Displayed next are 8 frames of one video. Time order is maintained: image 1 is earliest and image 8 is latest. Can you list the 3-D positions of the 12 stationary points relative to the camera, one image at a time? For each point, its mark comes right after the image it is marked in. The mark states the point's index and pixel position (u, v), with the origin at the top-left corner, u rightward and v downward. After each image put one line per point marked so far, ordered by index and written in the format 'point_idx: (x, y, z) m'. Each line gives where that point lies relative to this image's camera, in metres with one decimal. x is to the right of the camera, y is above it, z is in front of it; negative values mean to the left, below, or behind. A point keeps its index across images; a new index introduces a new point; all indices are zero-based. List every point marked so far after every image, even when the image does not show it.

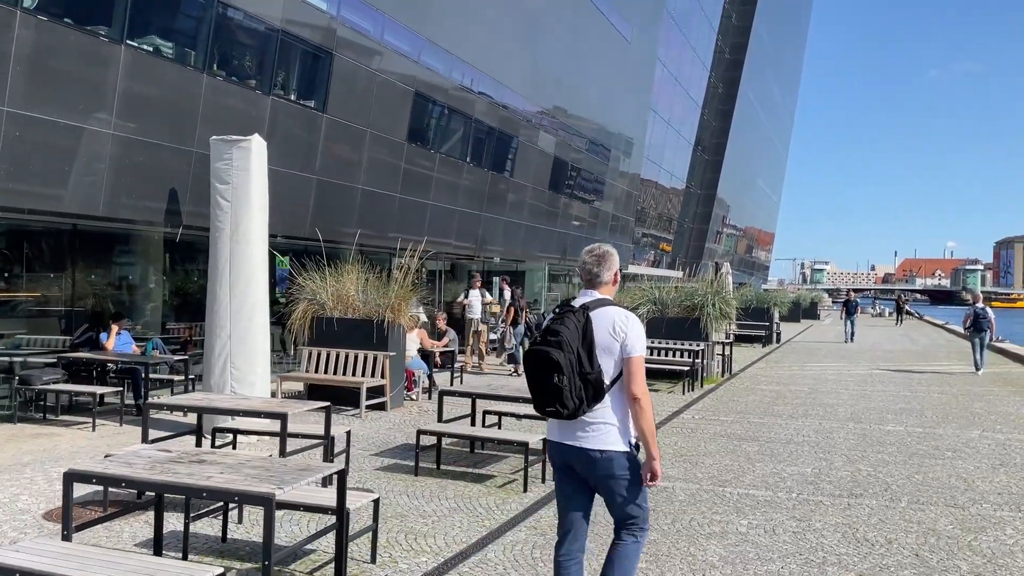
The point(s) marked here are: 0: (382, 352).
0: (-1.8, -0.9, +11.4) m
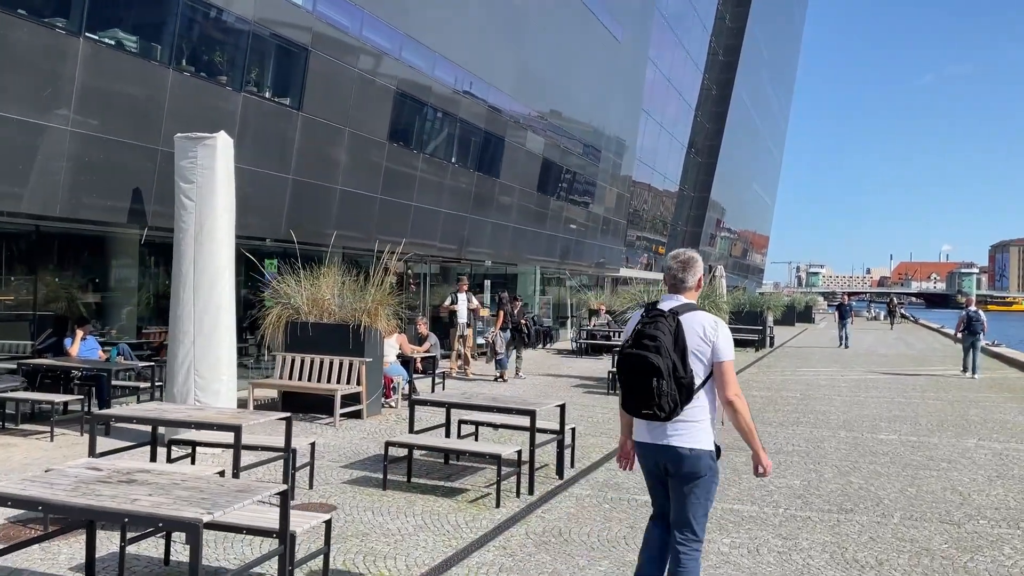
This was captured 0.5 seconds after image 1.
0: (-2.1, -1.0, +11.0) m
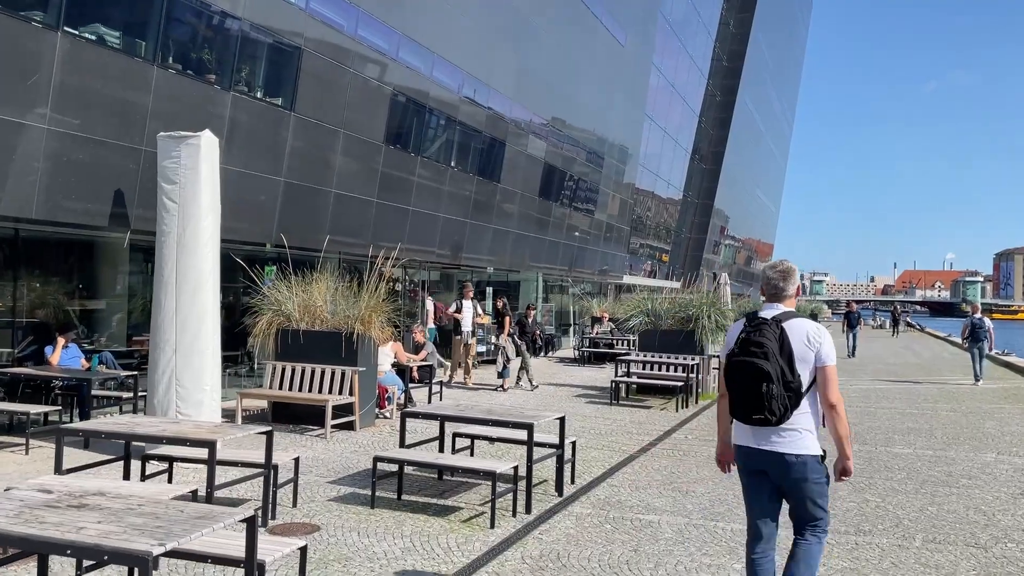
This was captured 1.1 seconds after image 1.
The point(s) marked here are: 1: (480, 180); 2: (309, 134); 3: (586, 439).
0: (-2.1, -1.0, +10.6) m
1: (-0.8, +2.5, +18.5) m
2: (-3.1, +2.3, +12.3) m
3: (+1.0, -2.0, +10.9) m
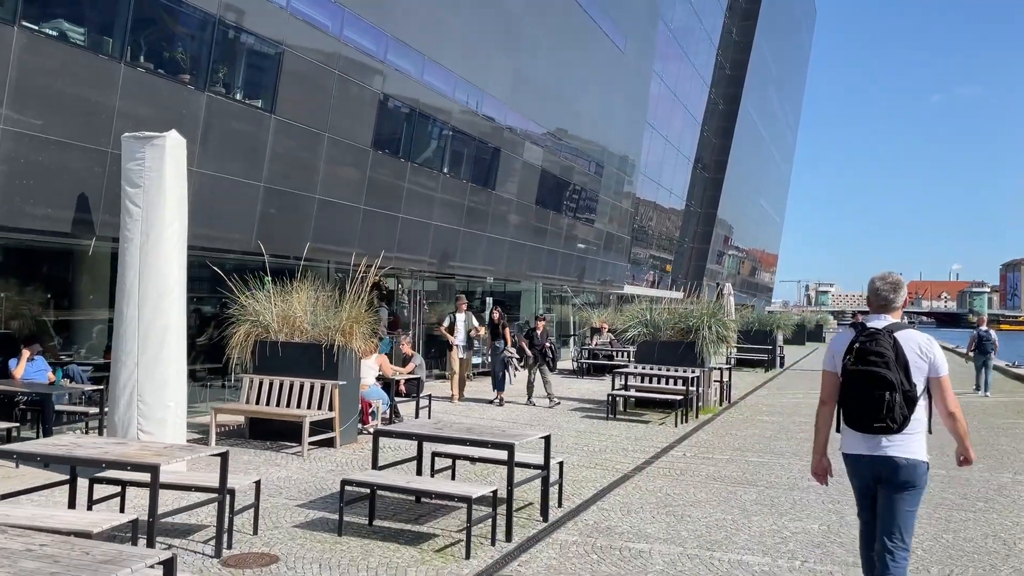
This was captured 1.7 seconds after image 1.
0: (-2.3, -1.2, +10.1) m
1: (-0.9, +2.3, +18.1) m
2: (-3.2, +2.2, +11.8) m
3: (+0.8, -2.2, +10.3) m
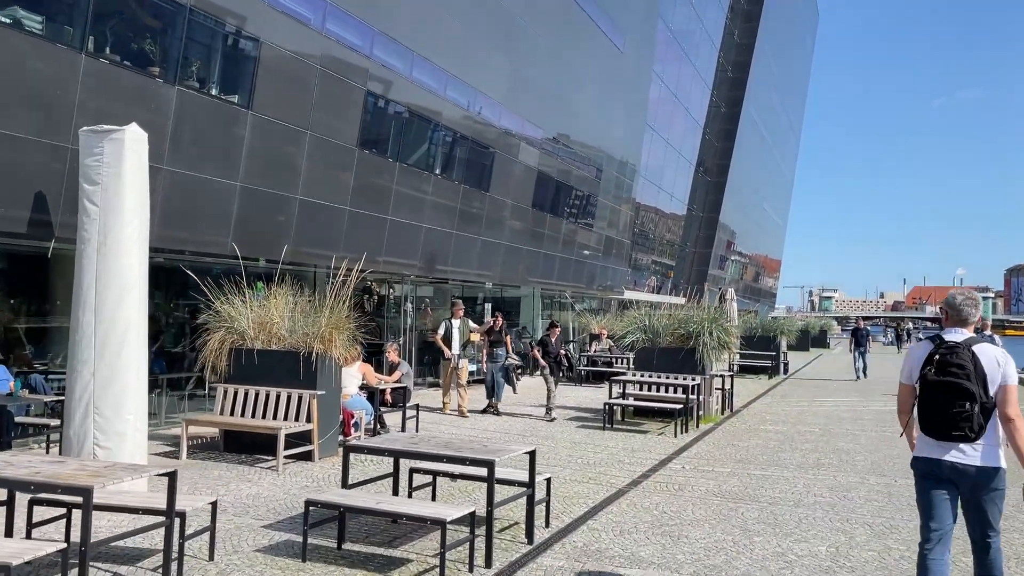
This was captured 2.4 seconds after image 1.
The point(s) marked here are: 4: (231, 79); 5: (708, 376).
0: (-2.4, -1.2, +9.5) m
1: (-1.0, +2.1, +17.5) m
2: (-3.4, +2.1, +11.3) m
3: (+0.7, -2.2, +9.8) m
4: (-3.7, +2.7, +10.6) m
5: (+3.6, -1.6, +15.0) m
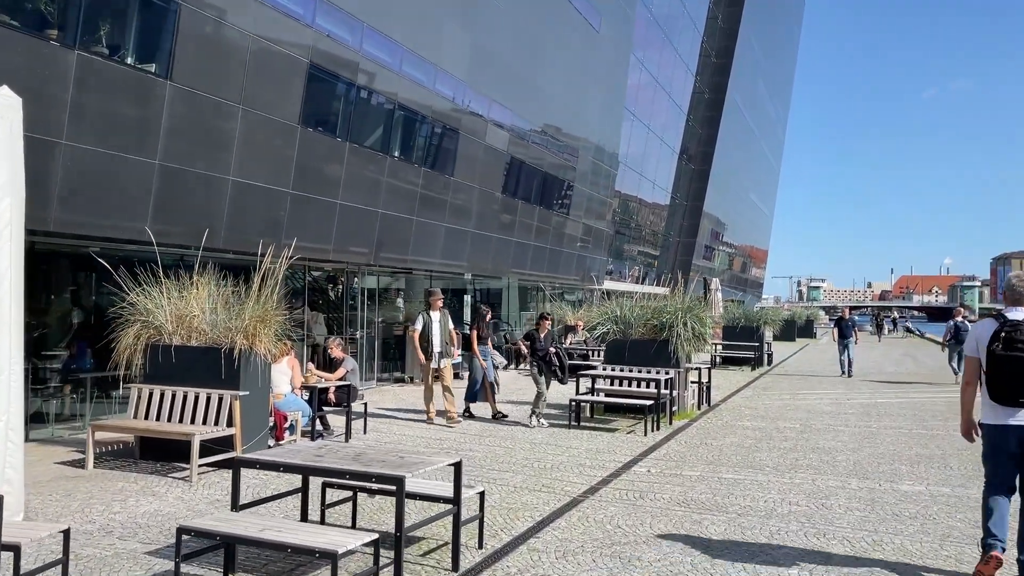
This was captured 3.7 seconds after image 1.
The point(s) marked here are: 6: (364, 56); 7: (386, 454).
0: (-3.0, -1.1, +8.5) m
1: (-1.7, +2.4, +16.6) m
2: (-4.0, +2.3, +10.3) m
3: (+0.1, -2.1, +8.8) m
4: (-4.3, +2.8, +9.5) m
5: (+3.0, -1.4, +14.1) m
6: (-2.5, +4.0, +13.9) m
7: (-0.9, -1.2, +6.1) m
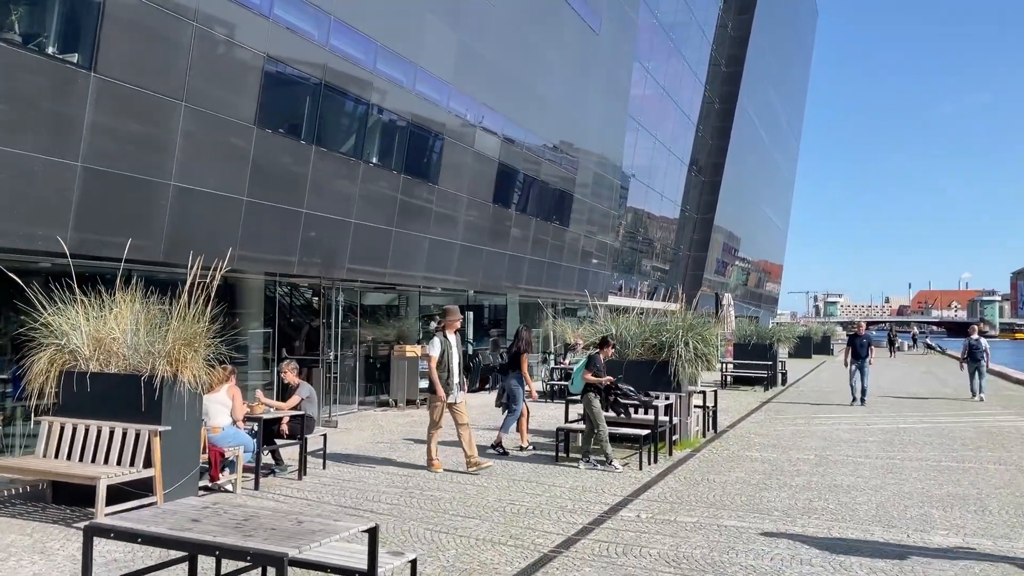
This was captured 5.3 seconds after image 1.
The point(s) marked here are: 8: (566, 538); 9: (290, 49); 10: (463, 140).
0: (-3.3, -1.3, +7.4) m
1: (-1.9, +2.0, +15.4) m
2: (-4.3, +2.1, +9.2) m
3: (-0.2, -2.2, +7.6) m
4: (-4.6, +2.7, +8.5) m
5: (+2.7, -1.7, +12.8) m
6: (-2.8, +3.7, +12.8) m
7: (-1.3, -1.3, +4.9) m
8: (+0.5, -2.3, +7.3) m
9: (-3.1, +3.5, +11.8) m
10: (-1.0, +3.2, +17.4) m
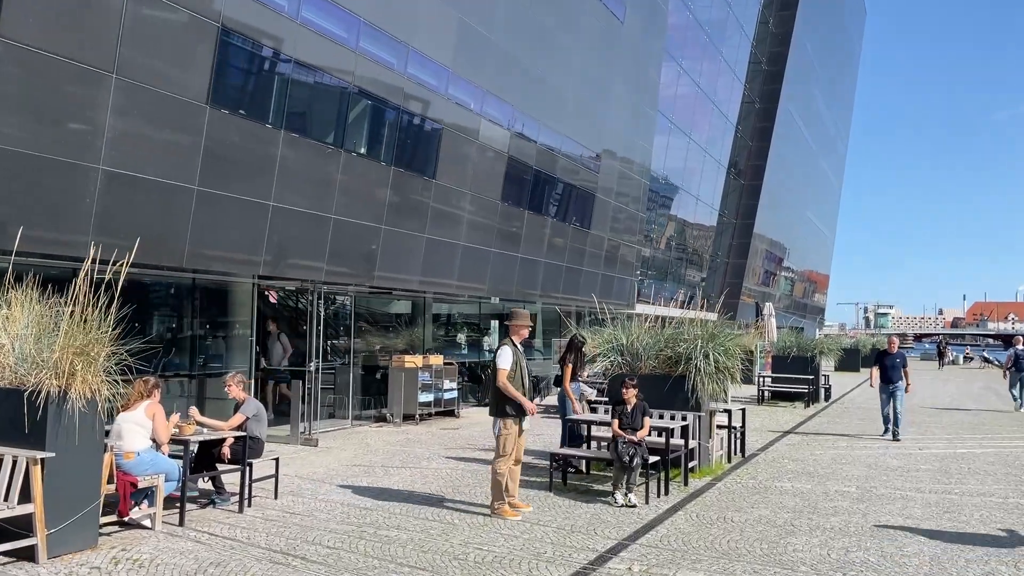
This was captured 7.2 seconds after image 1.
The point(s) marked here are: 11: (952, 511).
0: (-3.7, -1.2, +6.1) m
1: (-1.8, +2.0, +14.1) m
2: (-4.5, +2.1, +8.0) m
3: (-0.6, -2.2, +6.1) m
4: (-4.9, +2.7, +7.3) m
5: (+2.7, -1.7, +11.2) m
6: (-2.8, +3.7, +11.6) m
7: (-1.8, -1.3, +3.5) m
8: (+0.1, -2.2, +5.8) m
9: (-3.2, +3.4, +10.6) m
10: (-0.8, +3.1, +16.0) m
11: (+4.8, -2.4, +8.9) m
